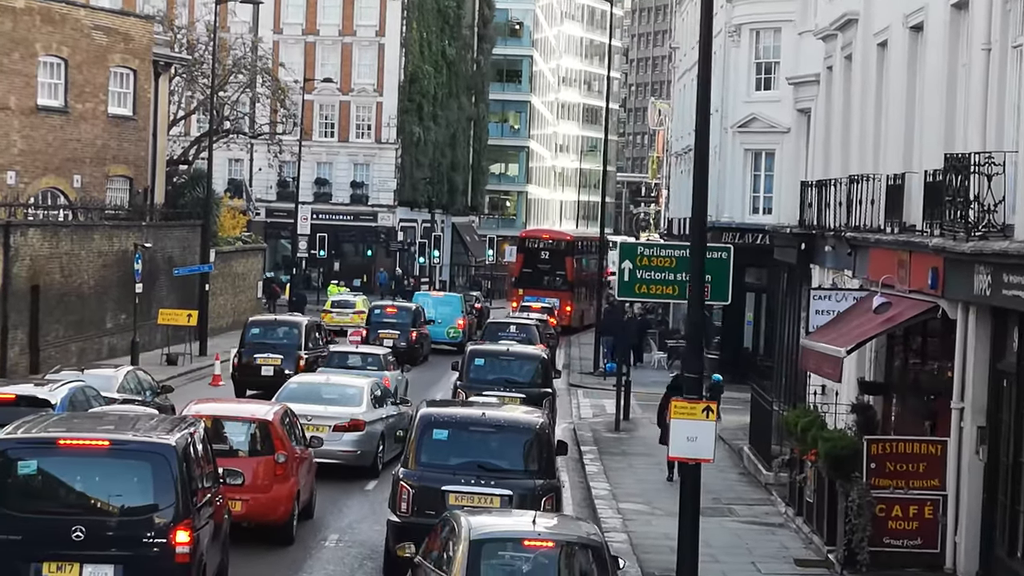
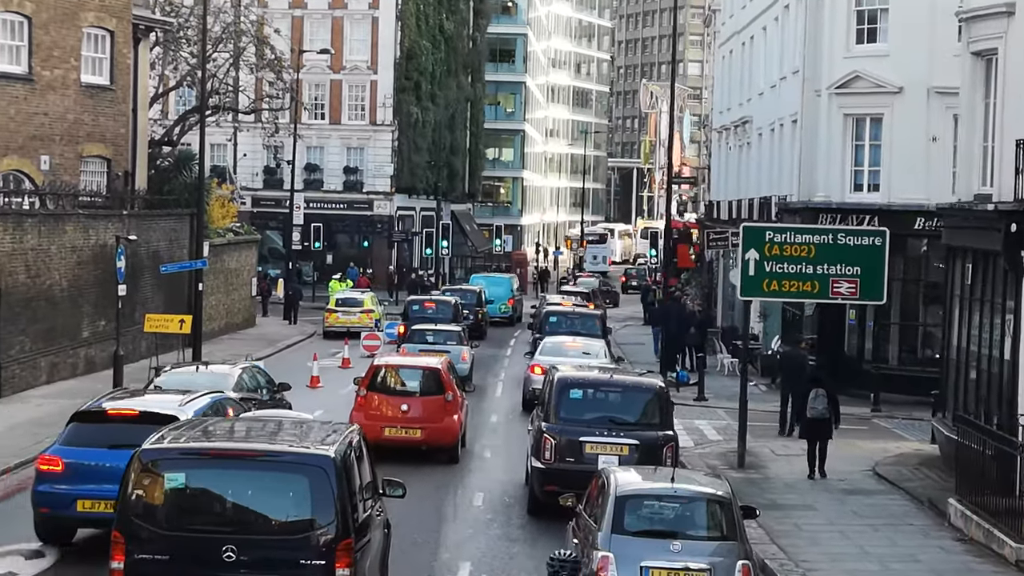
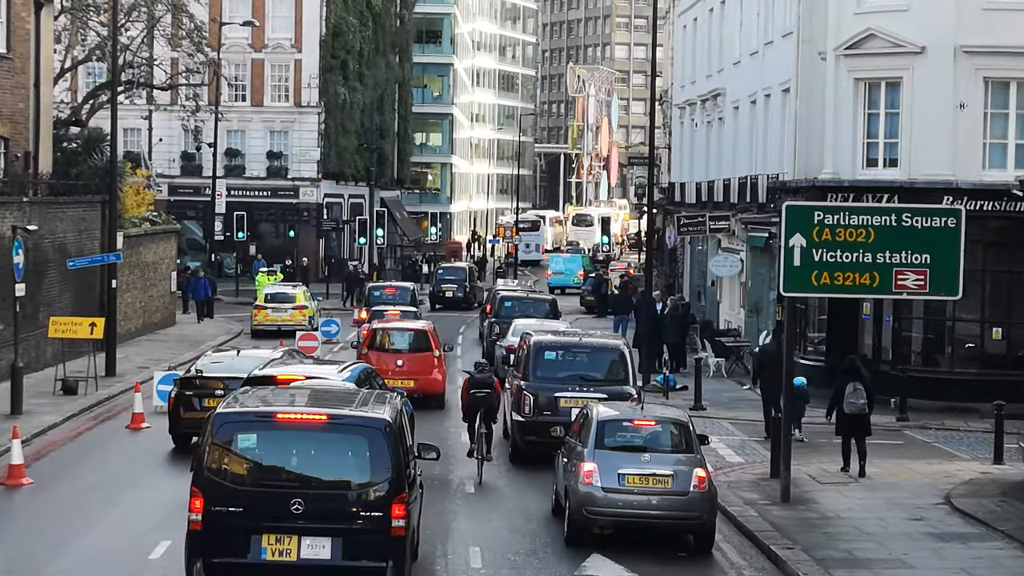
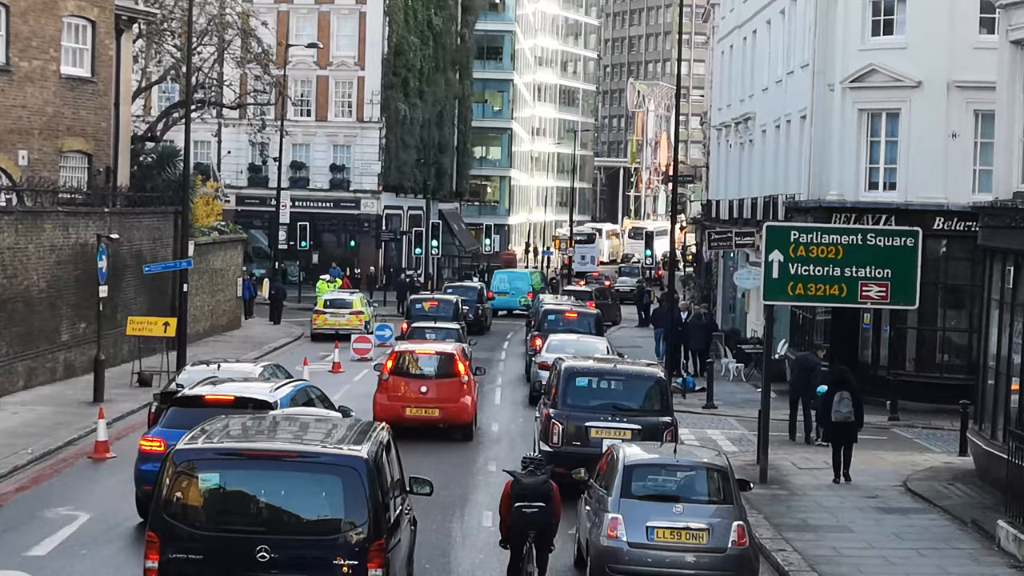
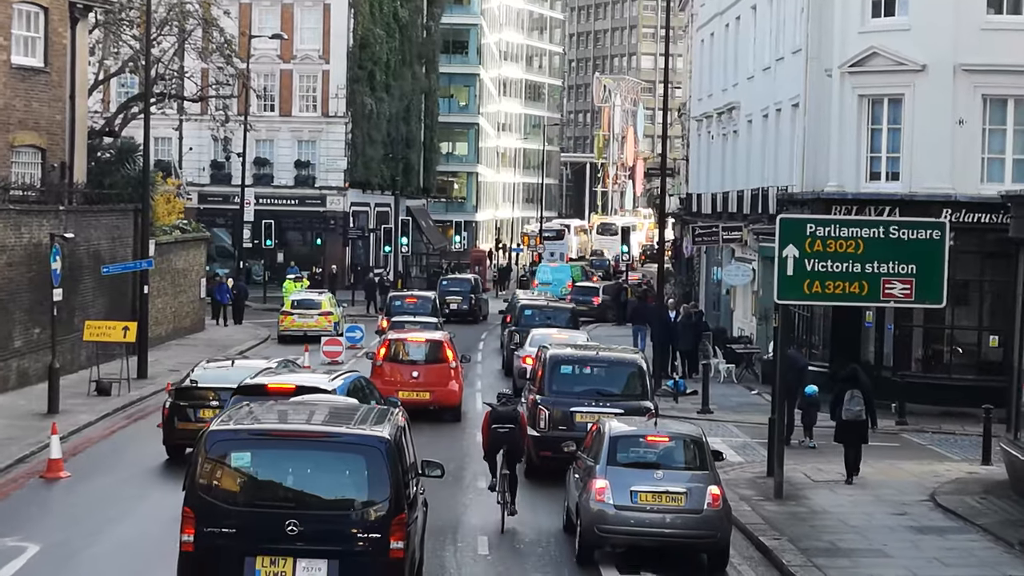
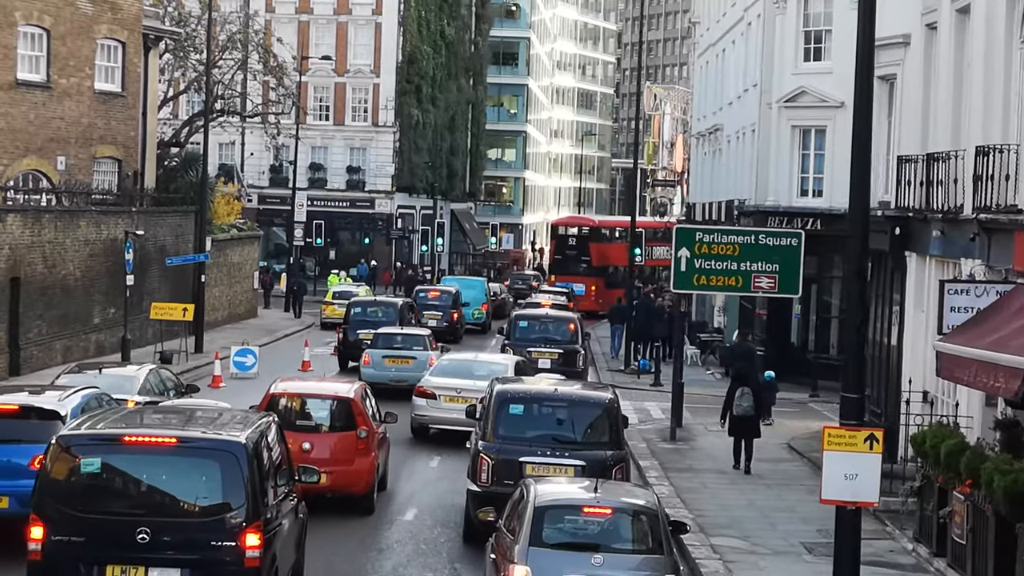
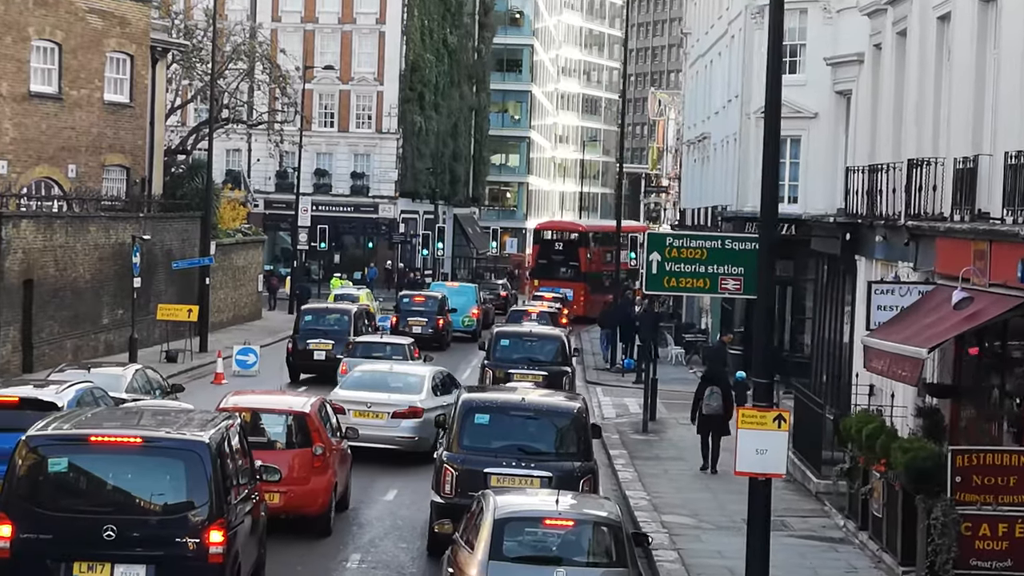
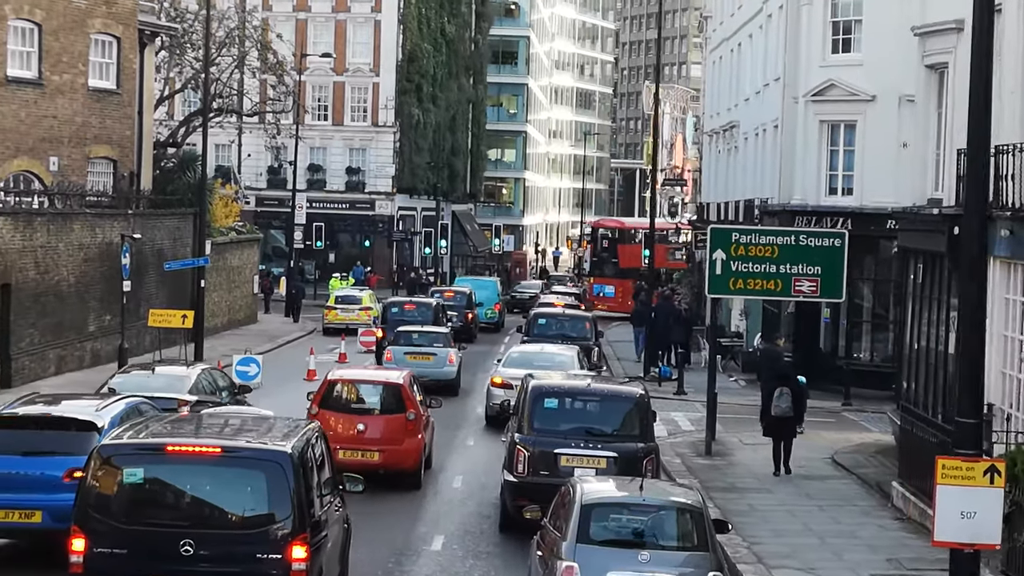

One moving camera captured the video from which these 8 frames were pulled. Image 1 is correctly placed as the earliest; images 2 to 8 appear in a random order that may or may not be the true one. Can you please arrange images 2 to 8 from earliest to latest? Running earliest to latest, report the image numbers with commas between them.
7, 6, 8, 2, 4, 5, 3
